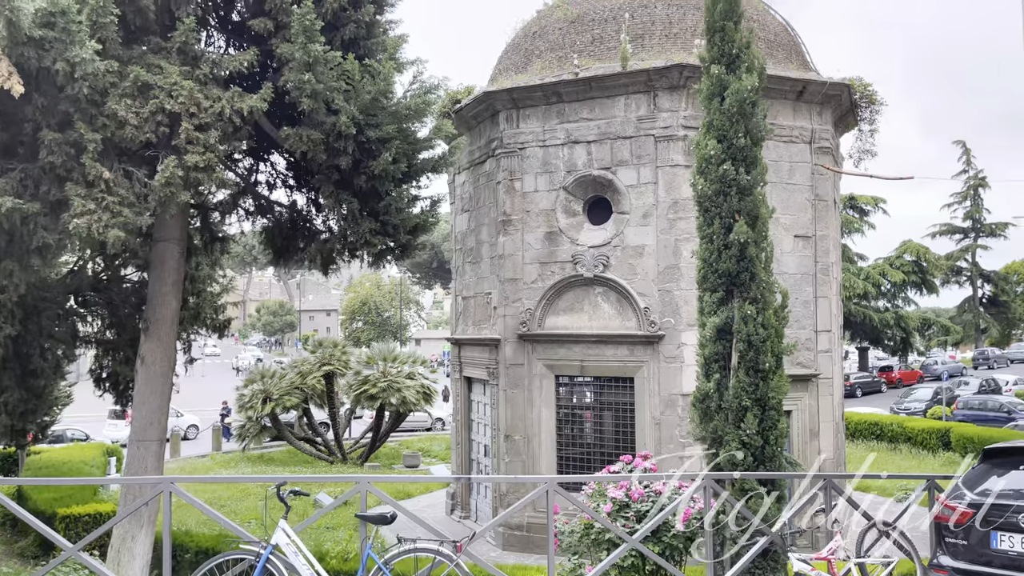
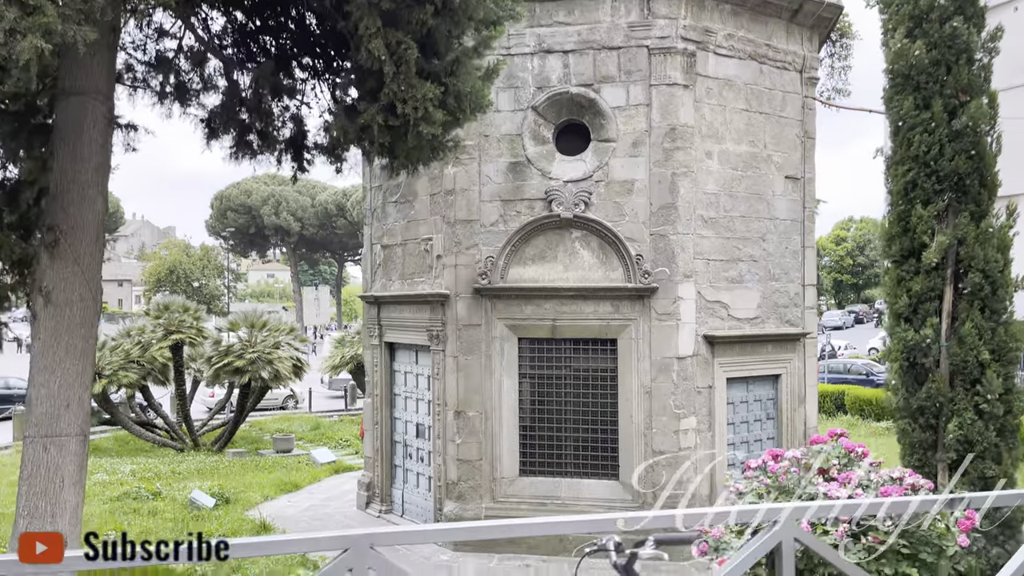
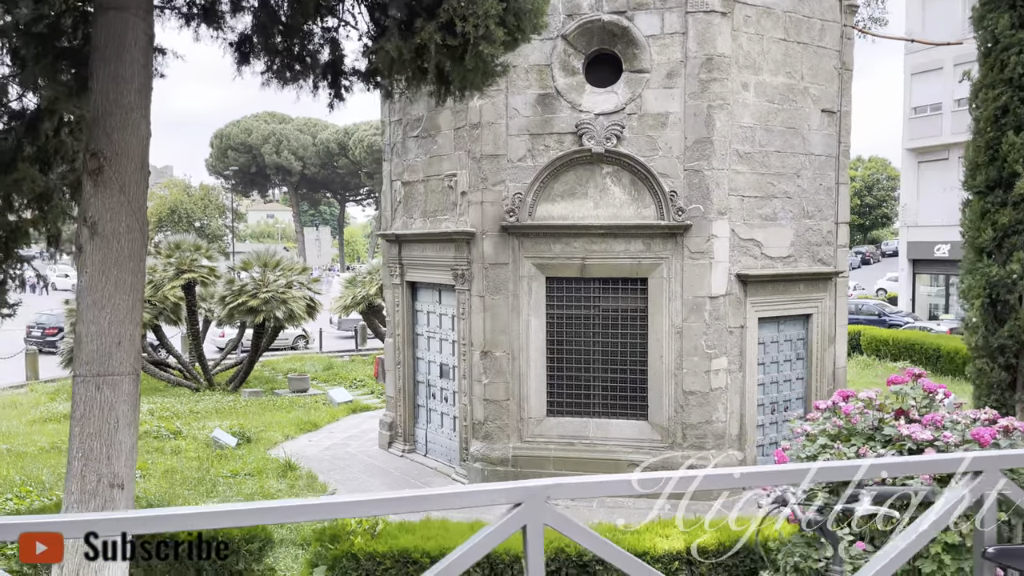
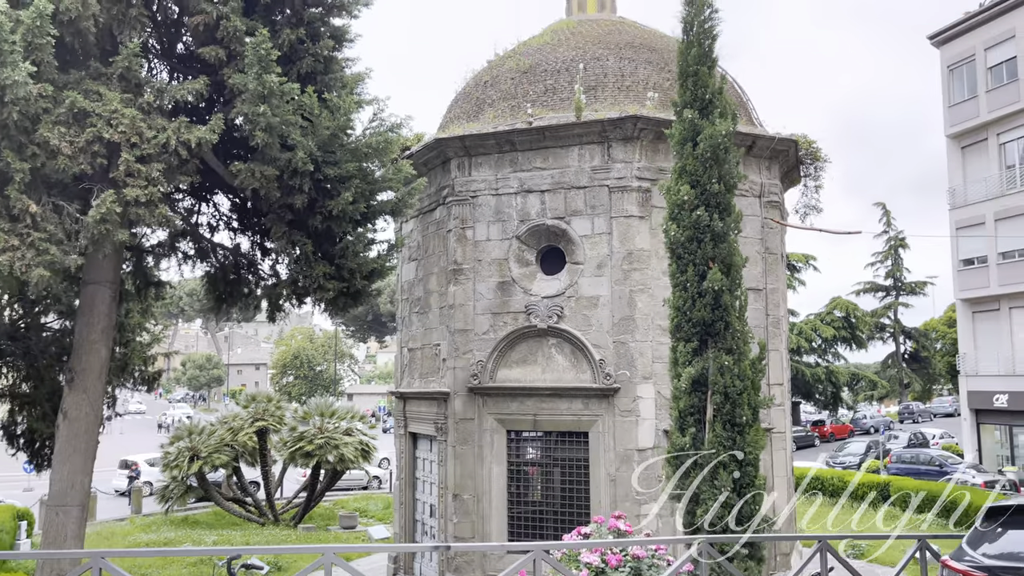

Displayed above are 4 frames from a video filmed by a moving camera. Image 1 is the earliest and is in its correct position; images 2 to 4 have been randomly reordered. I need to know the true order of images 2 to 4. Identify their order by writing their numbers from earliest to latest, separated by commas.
4, 2, 3
